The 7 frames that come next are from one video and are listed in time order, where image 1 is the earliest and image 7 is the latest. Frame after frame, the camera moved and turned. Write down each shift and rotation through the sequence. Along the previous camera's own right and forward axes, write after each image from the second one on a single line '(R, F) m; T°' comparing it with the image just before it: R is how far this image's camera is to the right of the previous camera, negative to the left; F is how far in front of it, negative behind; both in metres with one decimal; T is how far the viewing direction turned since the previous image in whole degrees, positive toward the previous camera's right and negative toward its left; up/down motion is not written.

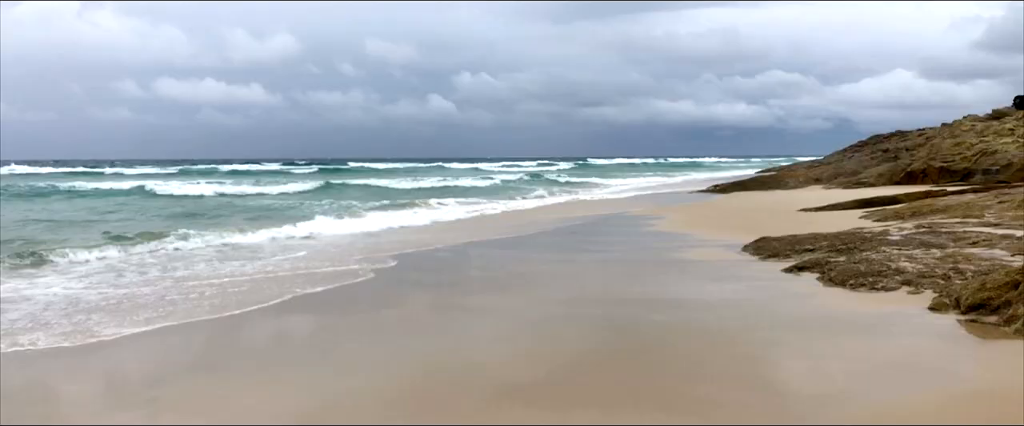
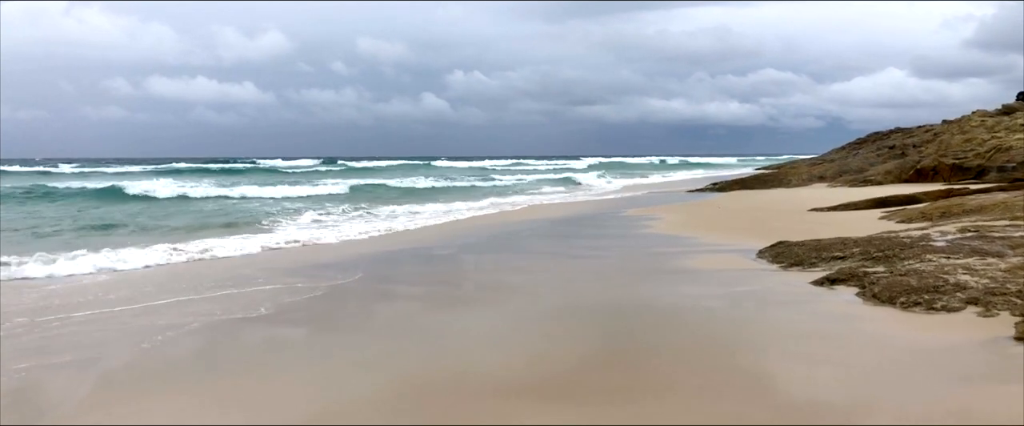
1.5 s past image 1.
(+0.1, +1.0) m; +1°
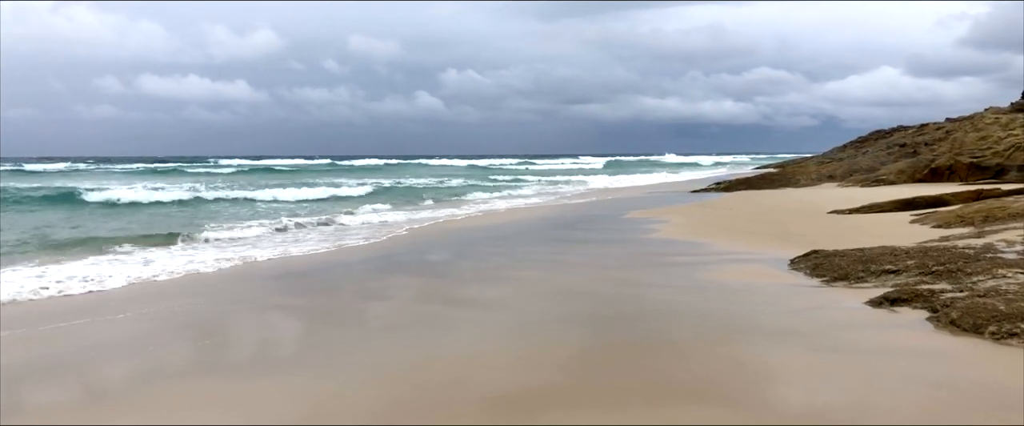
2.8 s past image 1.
(-0.1, +0.8) m; 0°
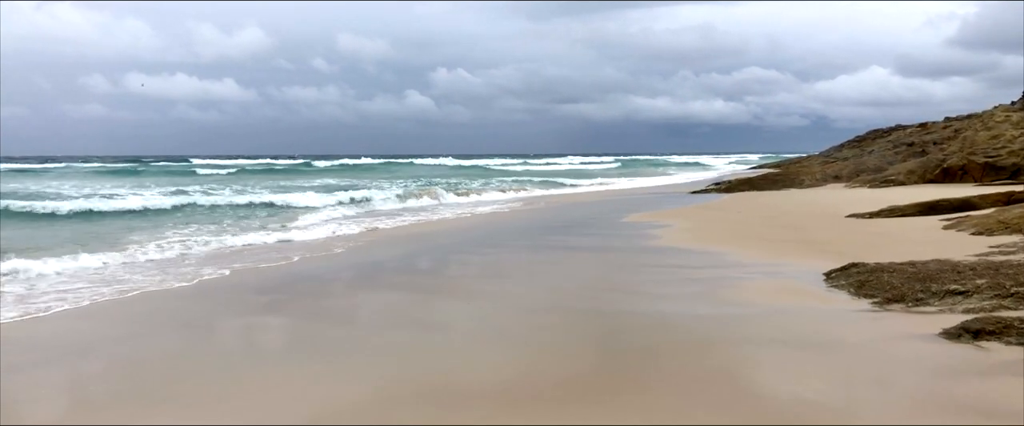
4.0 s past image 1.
(0.0, +0.9) m; +1°
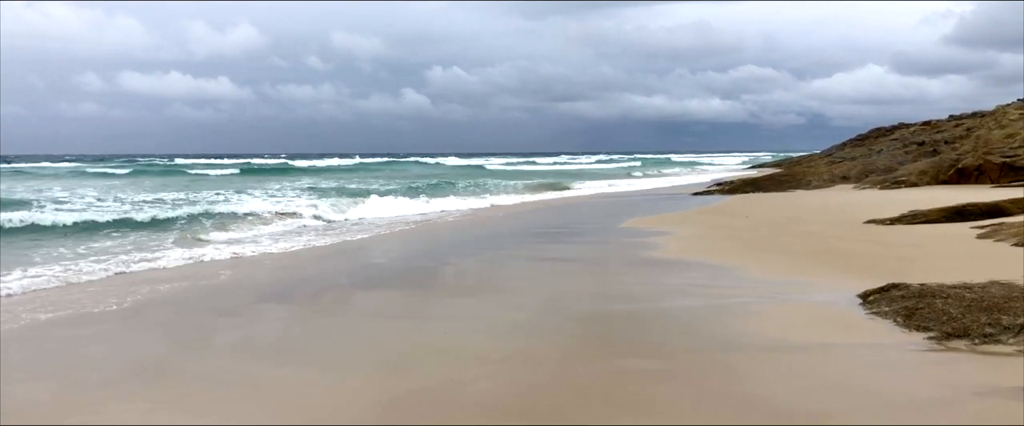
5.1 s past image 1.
(+0.1, +0.8) m; 0°
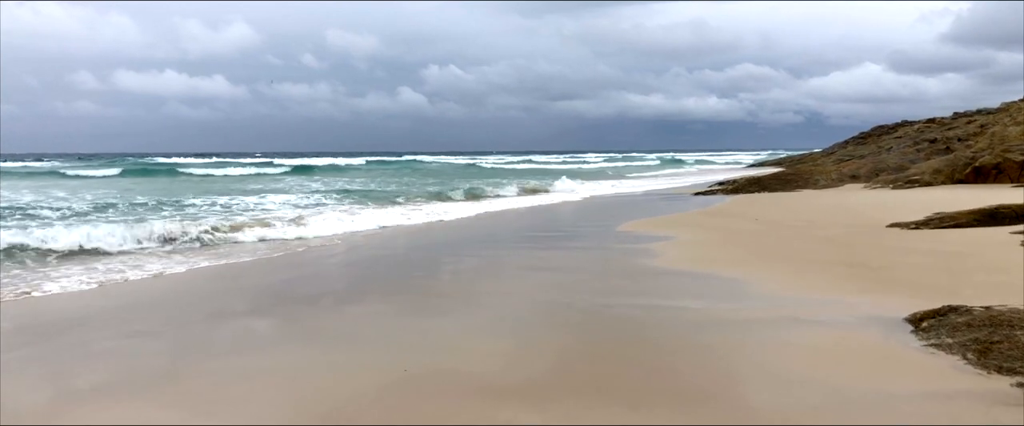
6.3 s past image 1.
(+0.1, +0.9) m; 0°
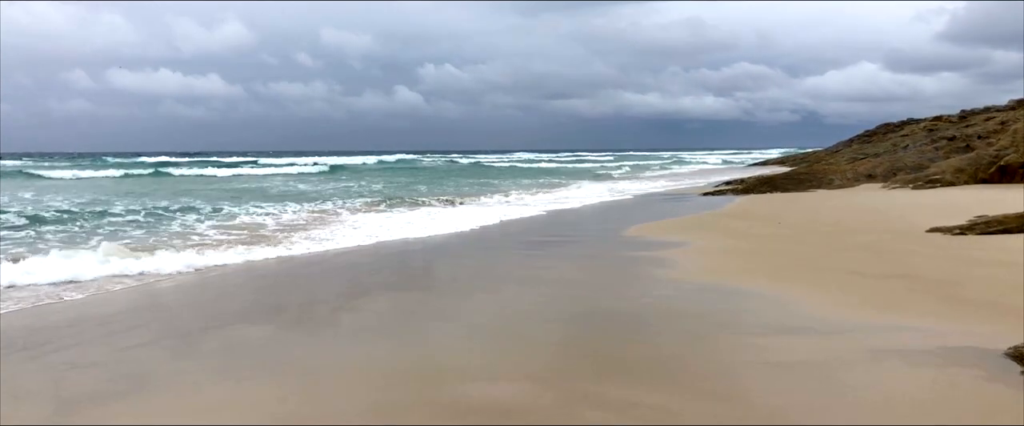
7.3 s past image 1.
(-0.1, +0.9) m; 0°
